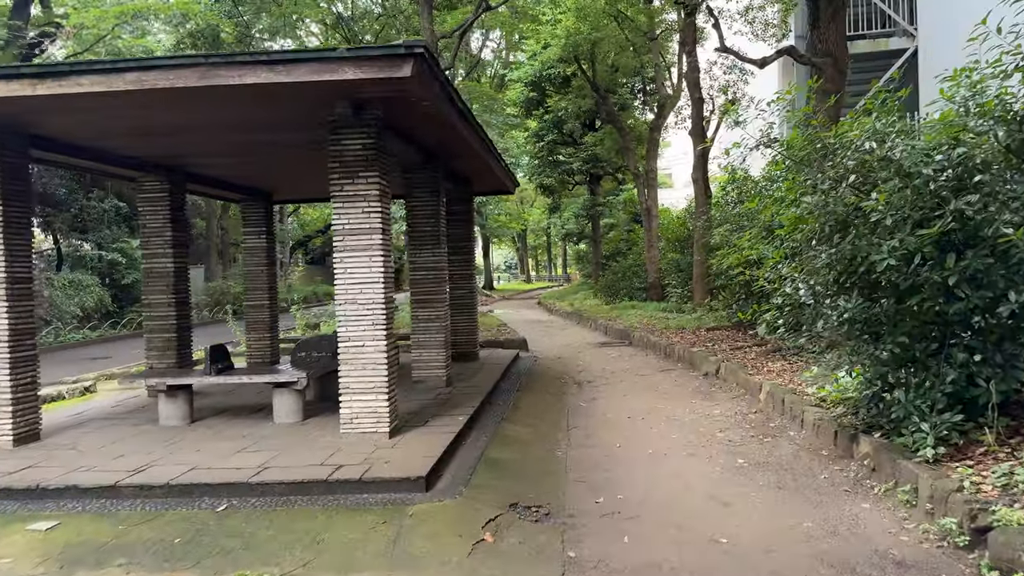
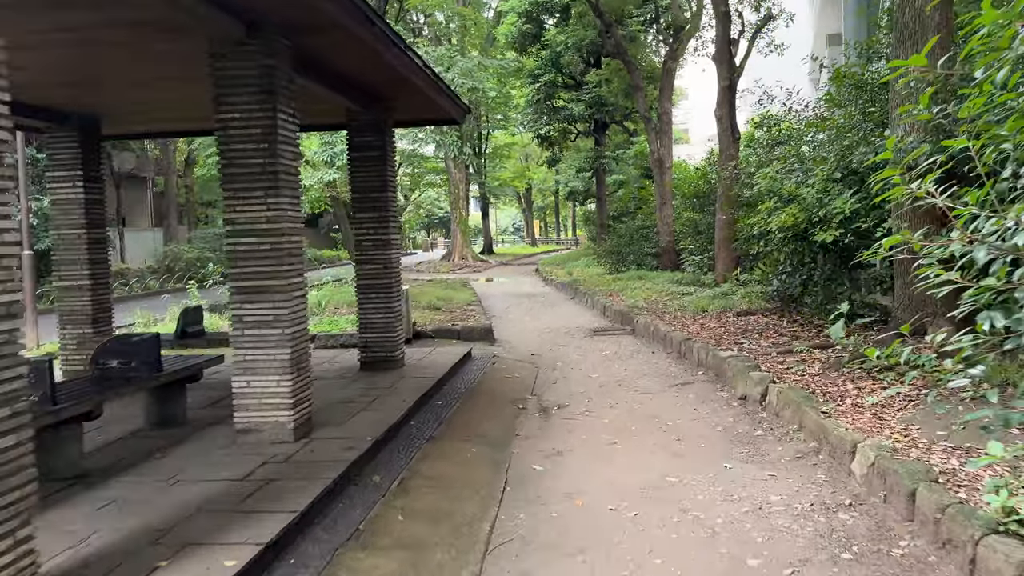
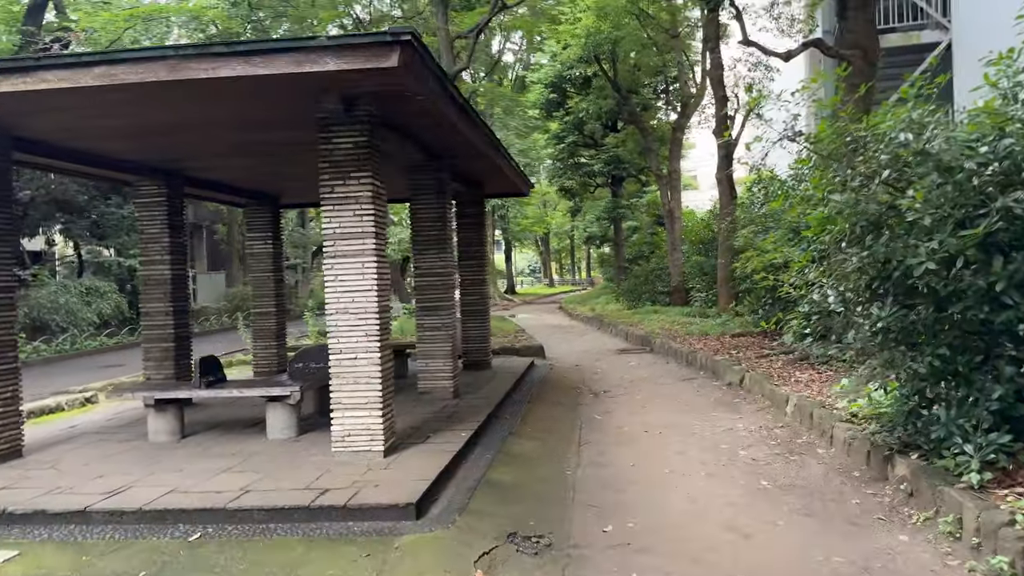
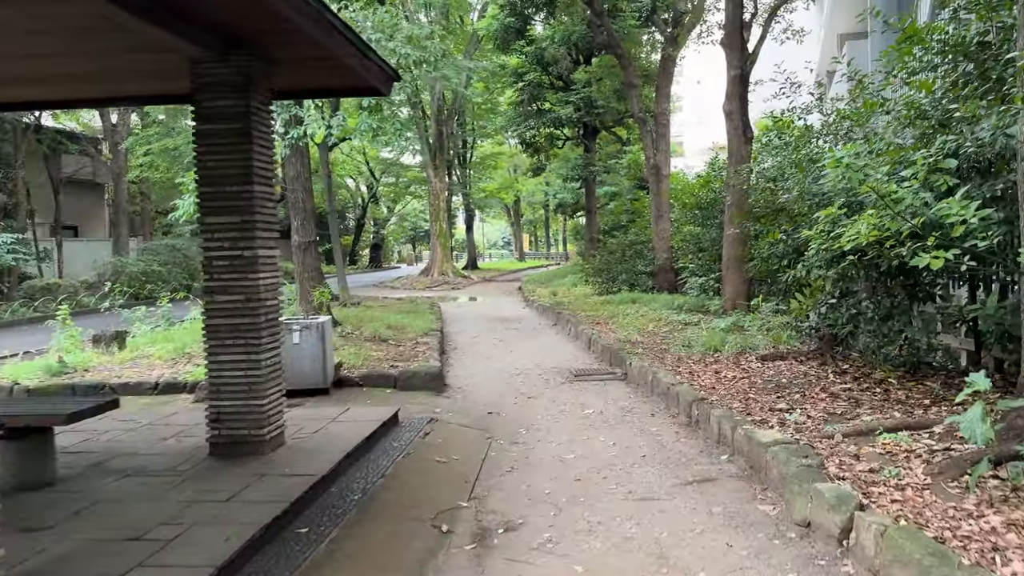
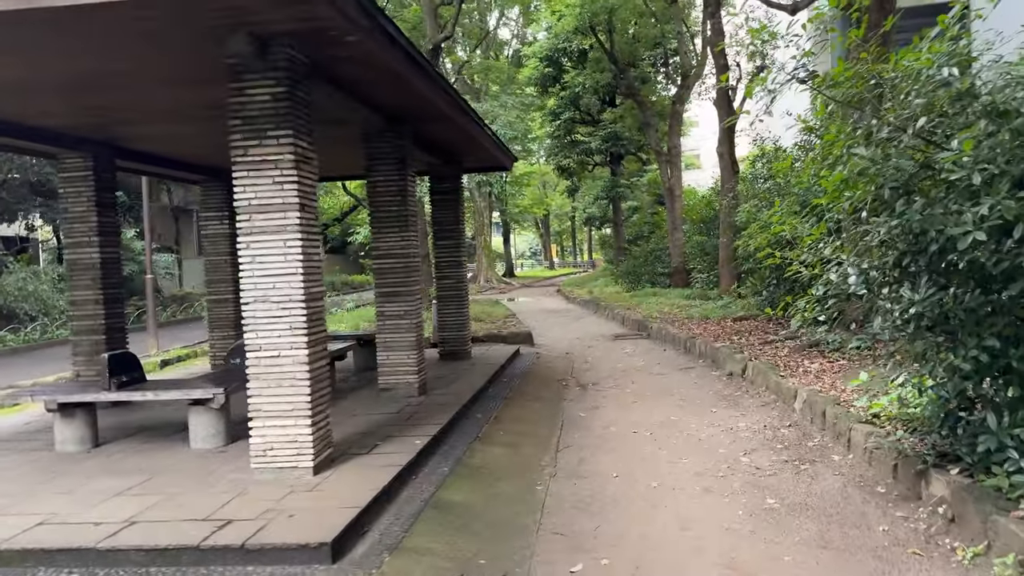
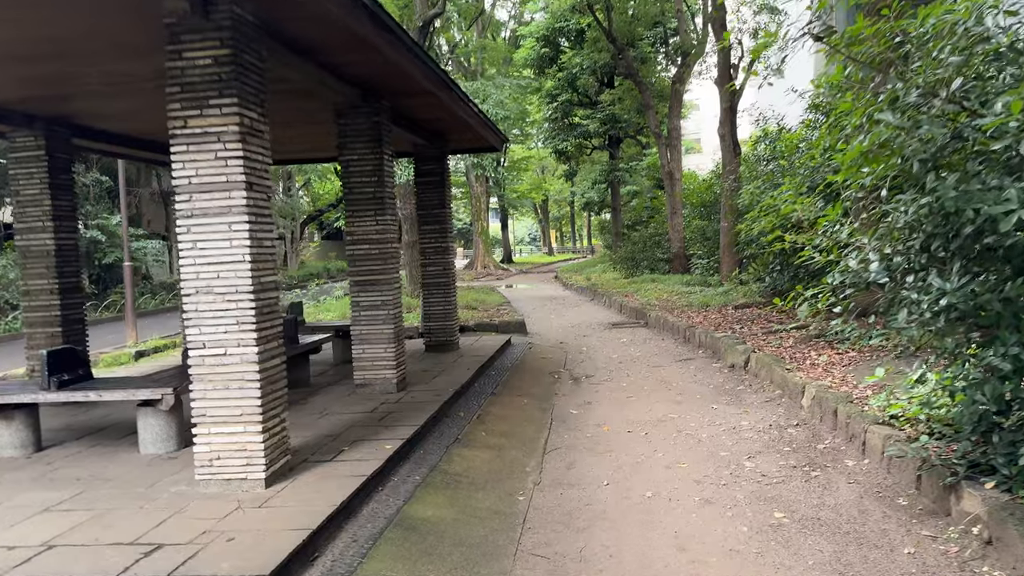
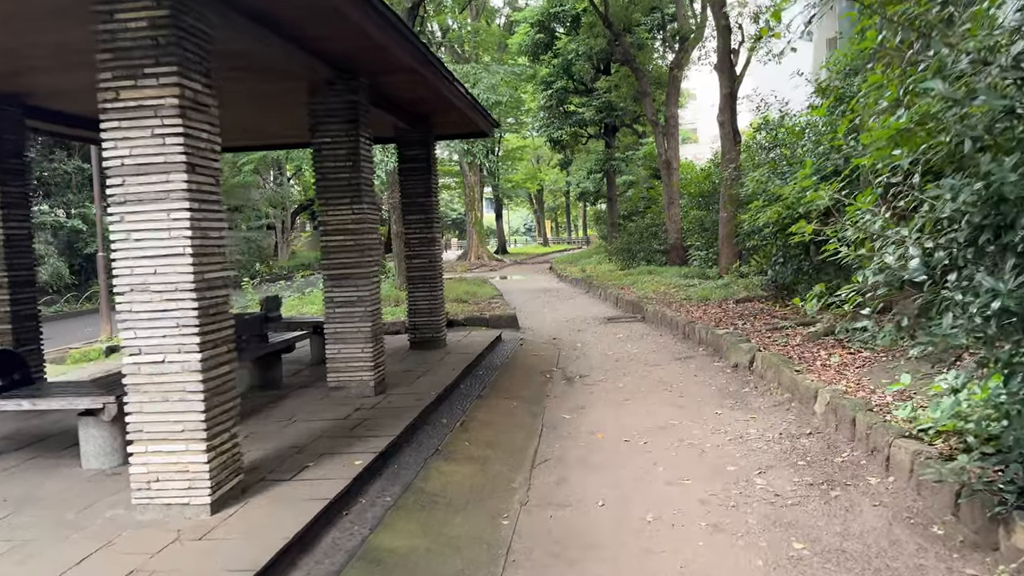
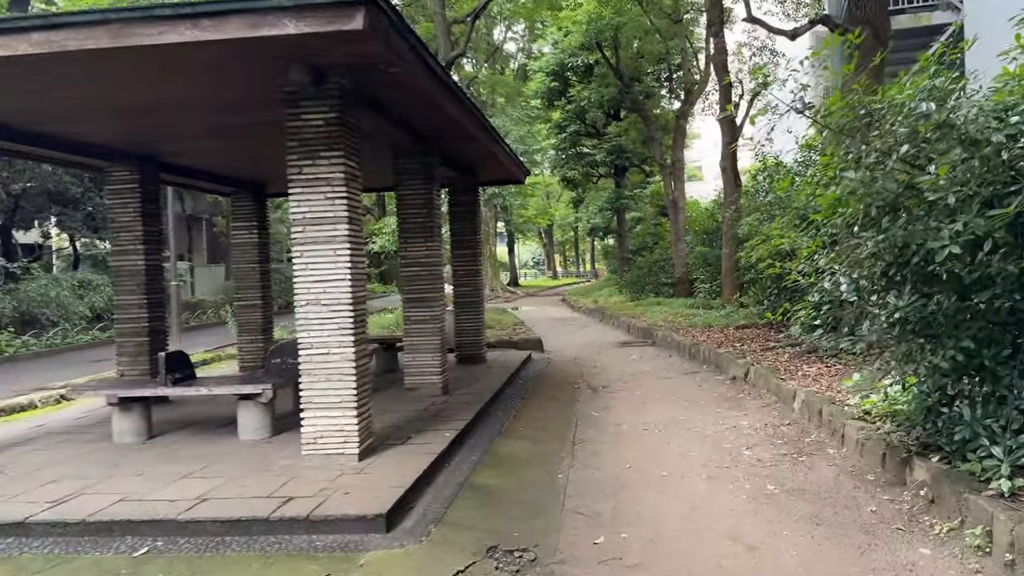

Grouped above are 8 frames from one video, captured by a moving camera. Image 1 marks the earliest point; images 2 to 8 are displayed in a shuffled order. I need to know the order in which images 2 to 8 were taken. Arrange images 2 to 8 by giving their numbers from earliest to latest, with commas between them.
3, 8, 5, 6, 7, 2, 4
